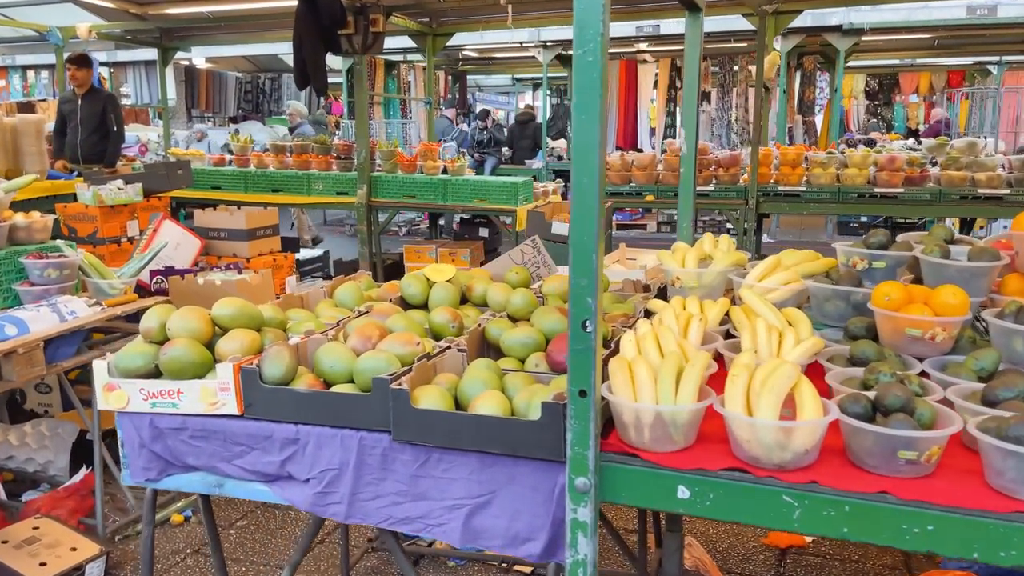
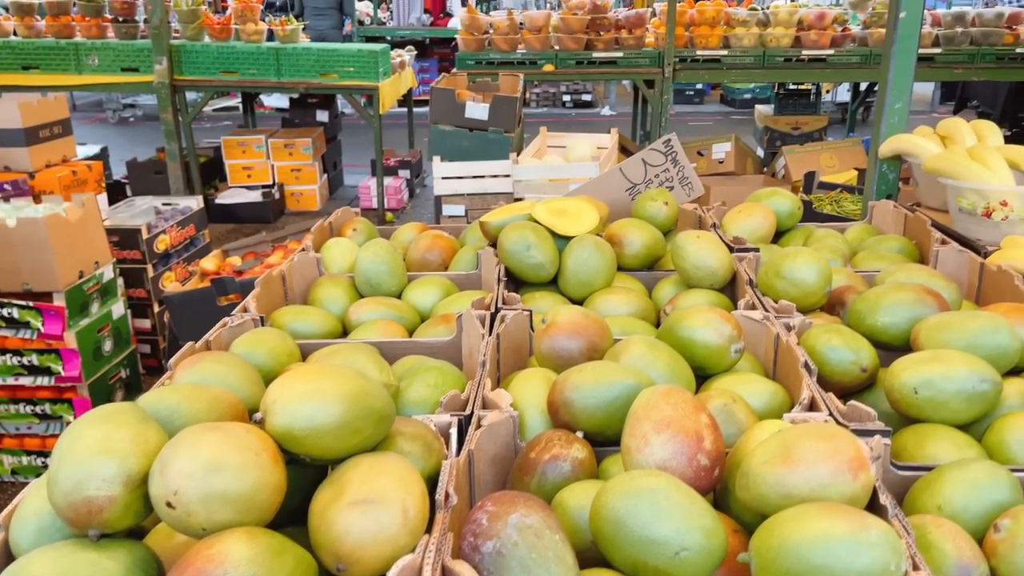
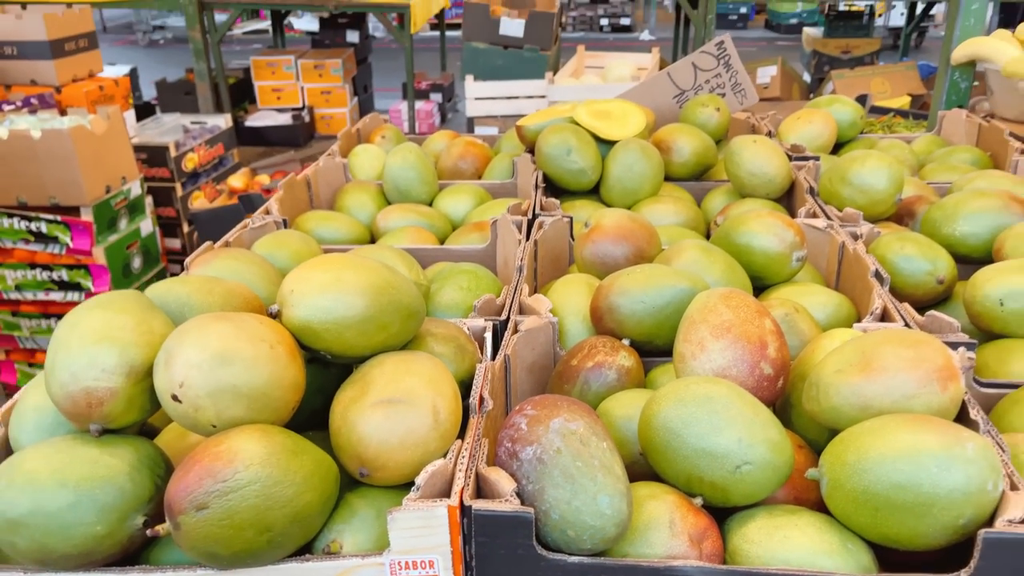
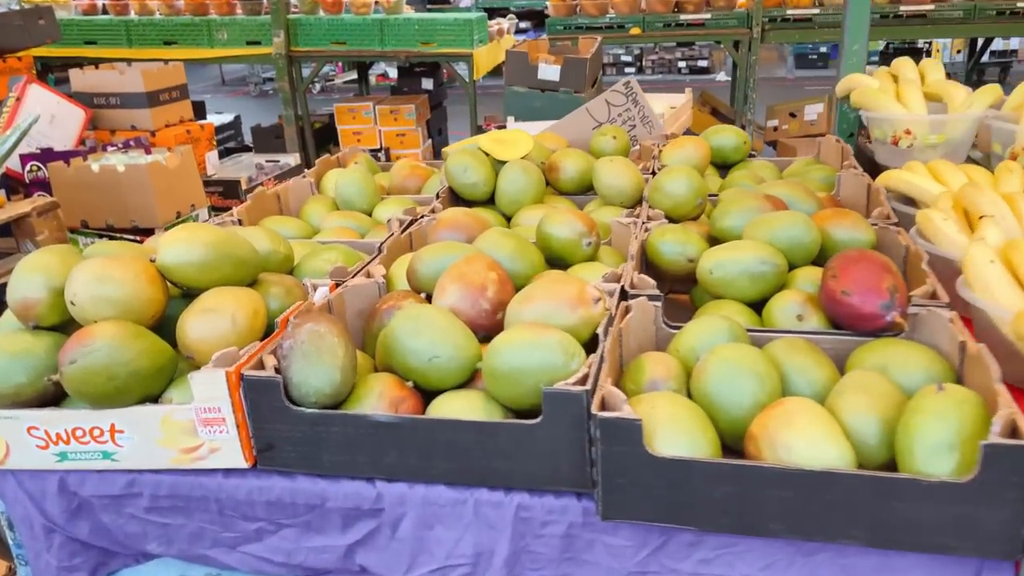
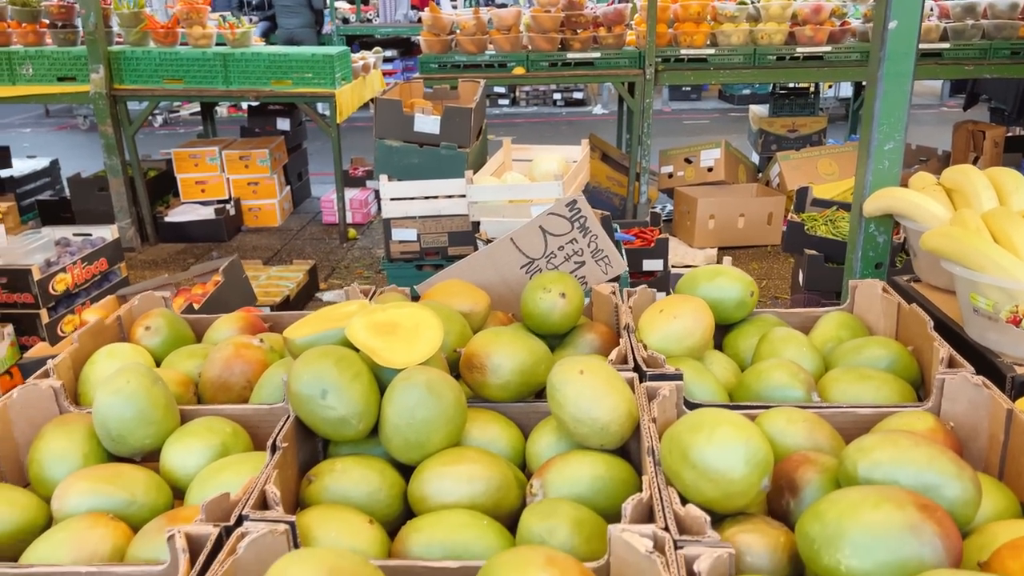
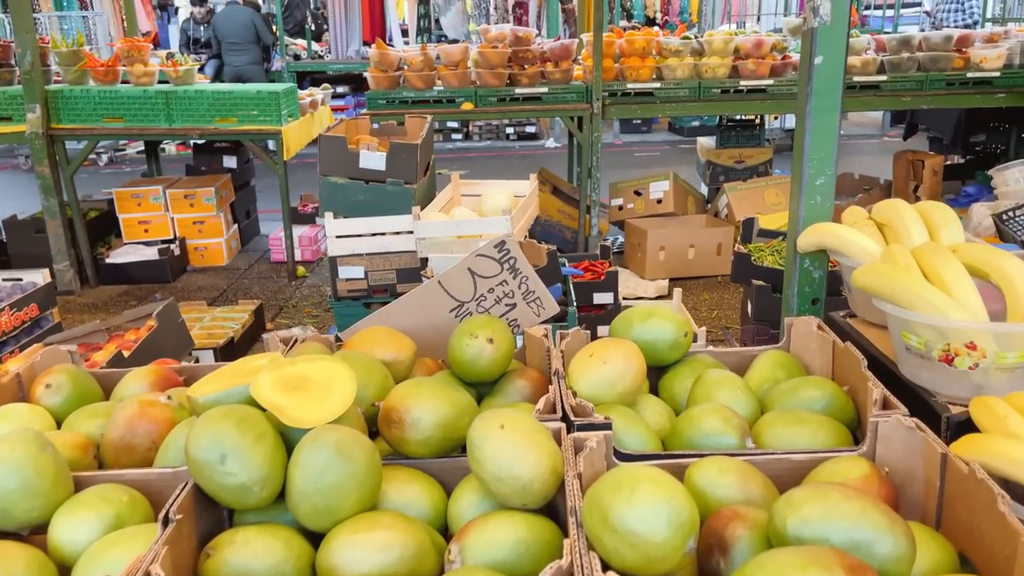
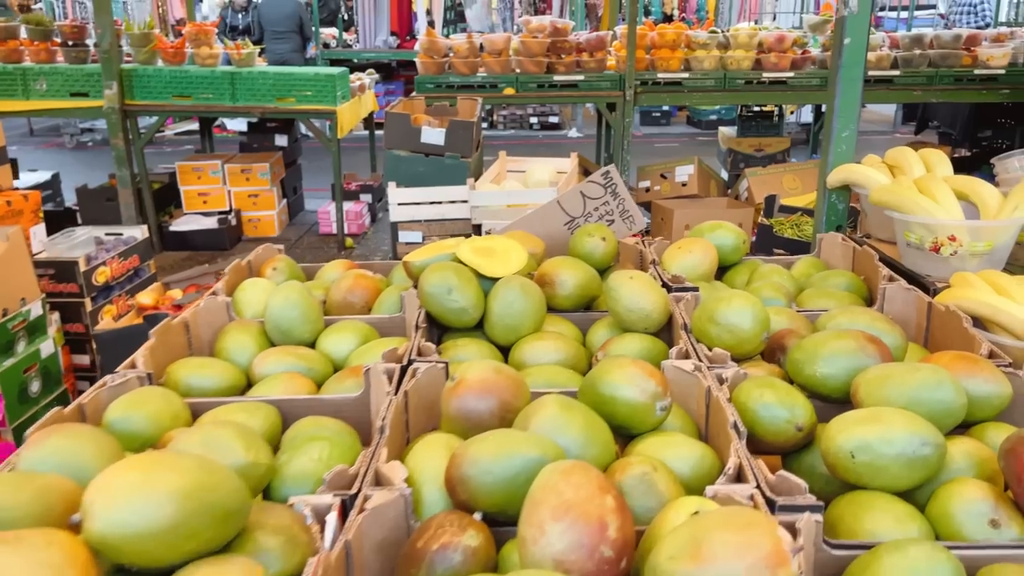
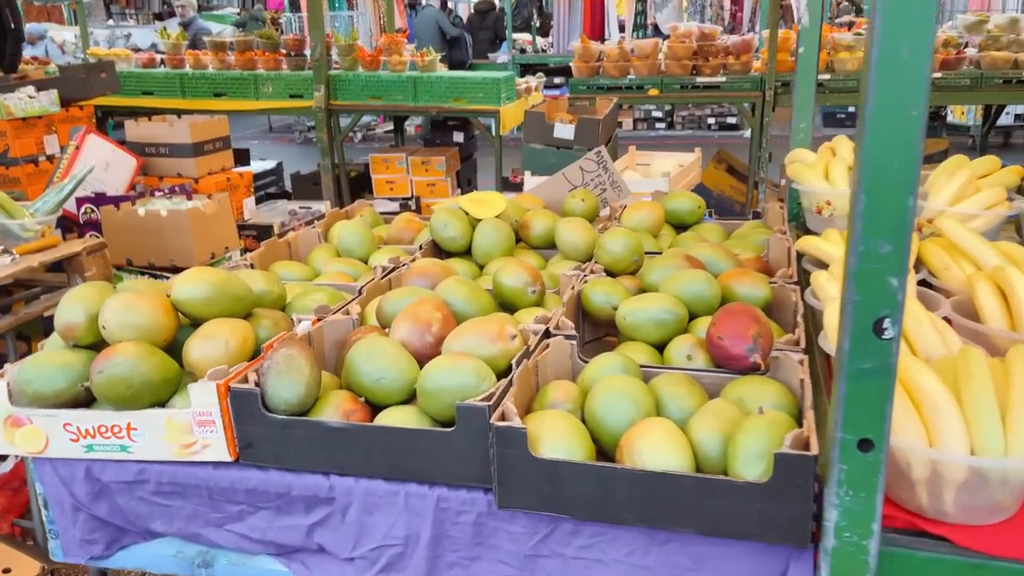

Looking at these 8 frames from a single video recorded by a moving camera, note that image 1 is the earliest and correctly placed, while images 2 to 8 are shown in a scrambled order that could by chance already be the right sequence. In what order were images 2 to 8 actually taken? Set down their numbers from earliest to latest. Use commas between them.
8, 4, 3, 2, 7, 6, 5
